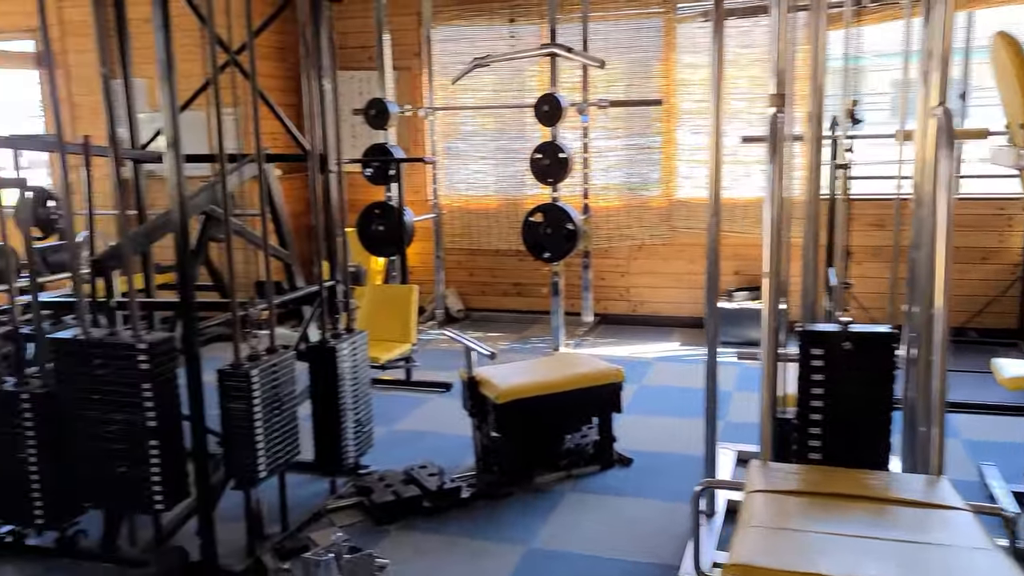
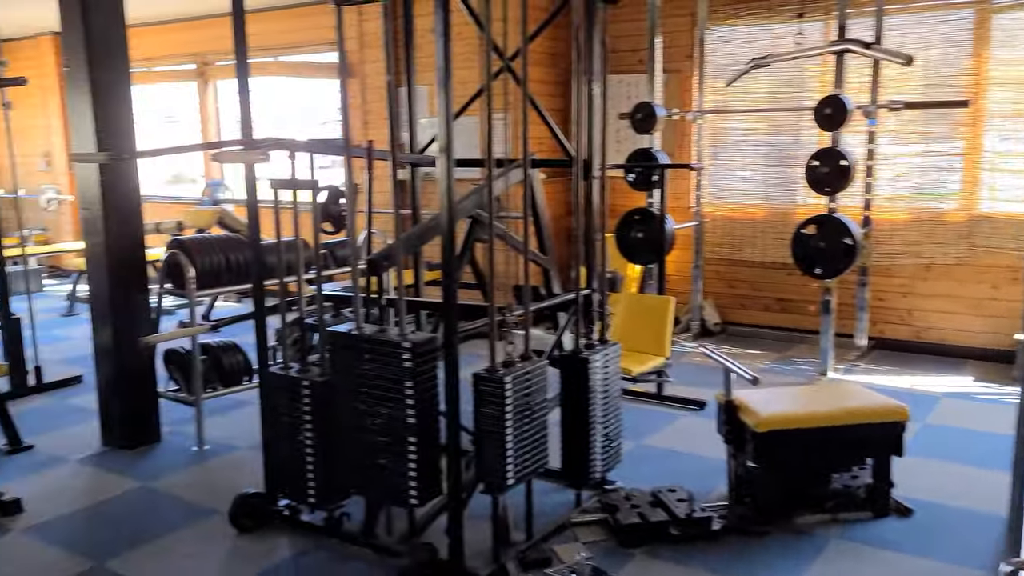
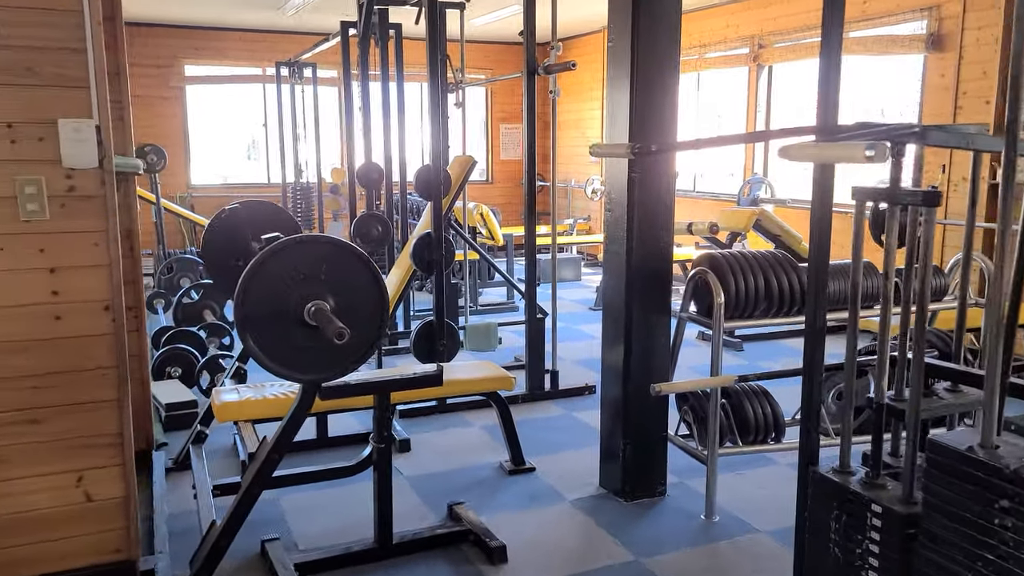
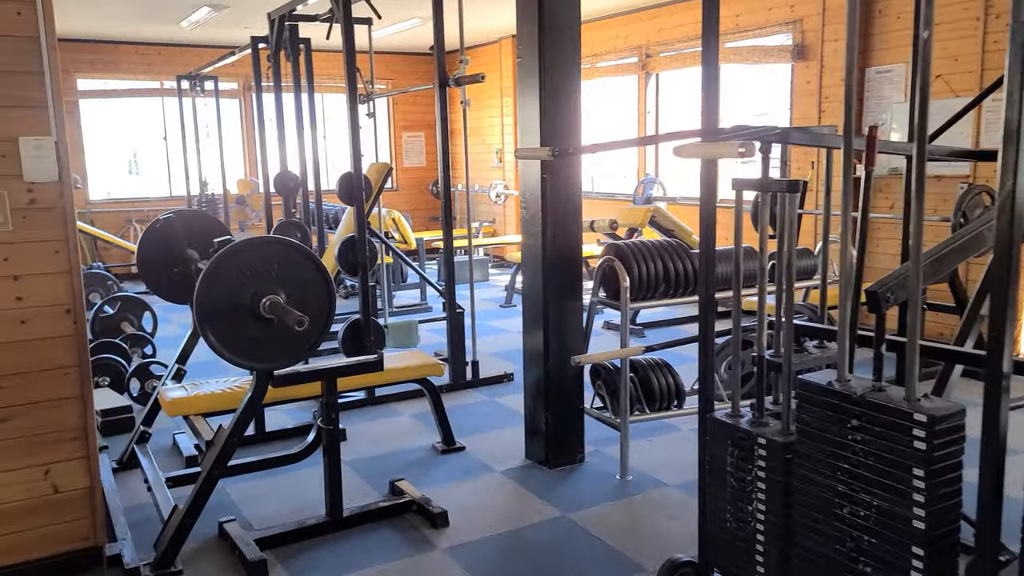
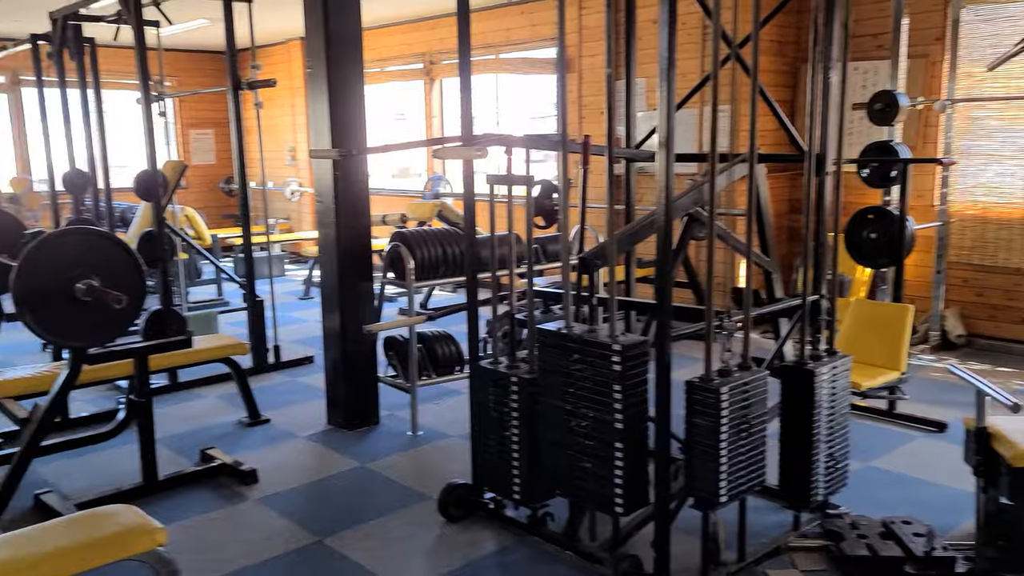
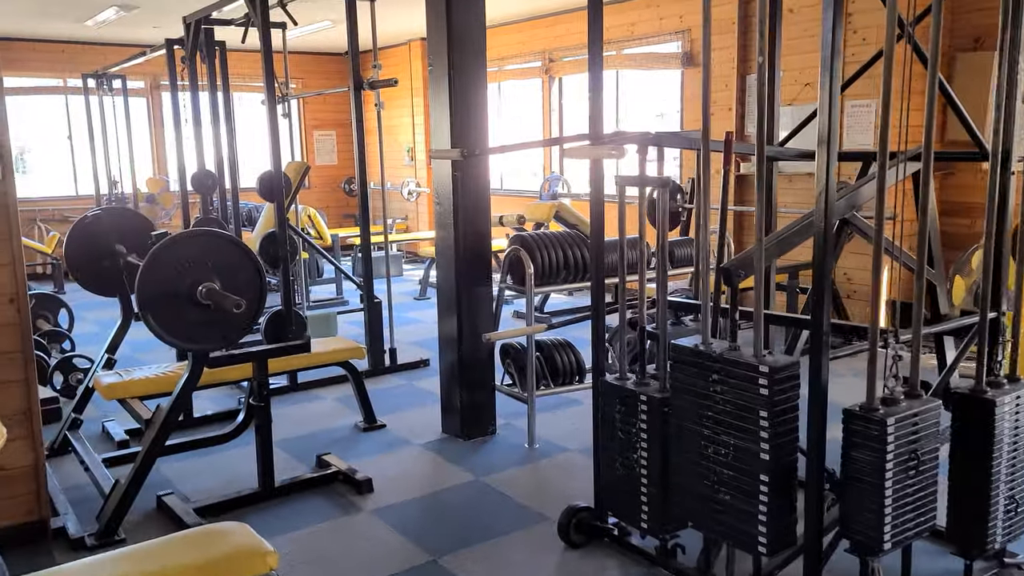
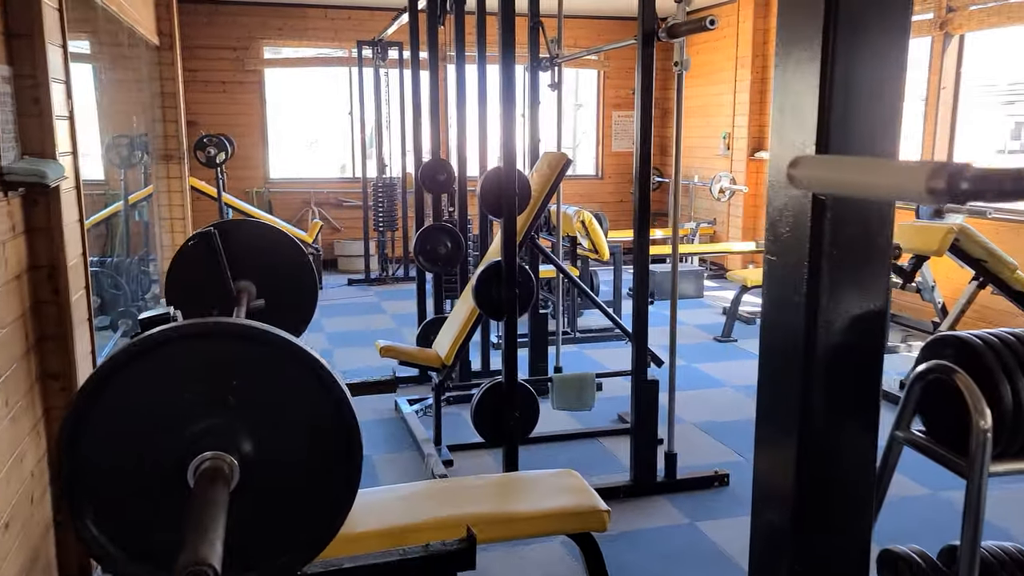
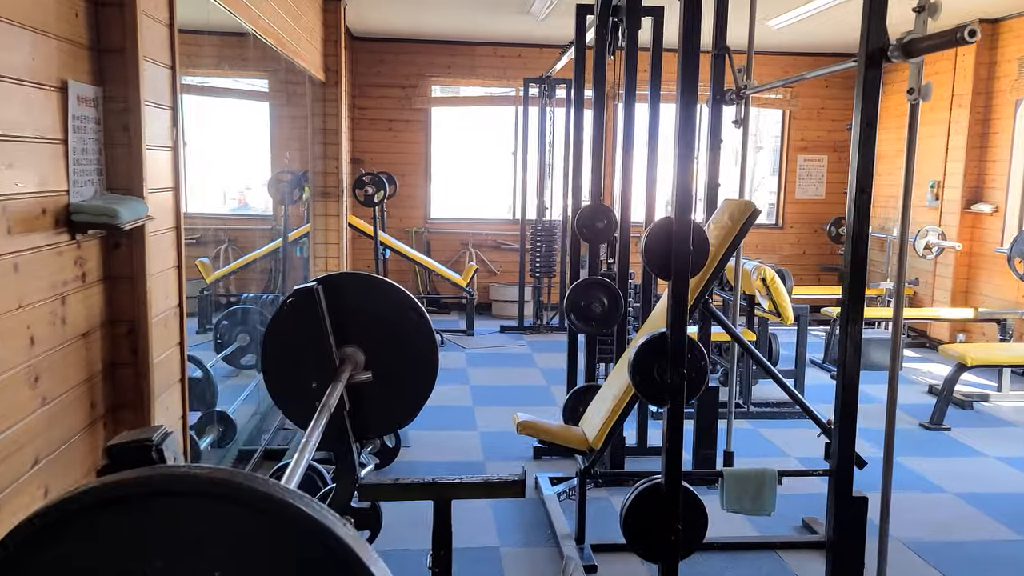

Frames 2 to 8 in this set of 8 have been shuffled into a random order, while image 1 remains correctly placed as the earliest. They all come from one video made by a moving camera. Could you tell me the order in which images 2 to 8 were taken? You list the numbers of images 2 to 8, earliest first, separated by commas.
2, 5, 6, 4, 3, 7, 8
